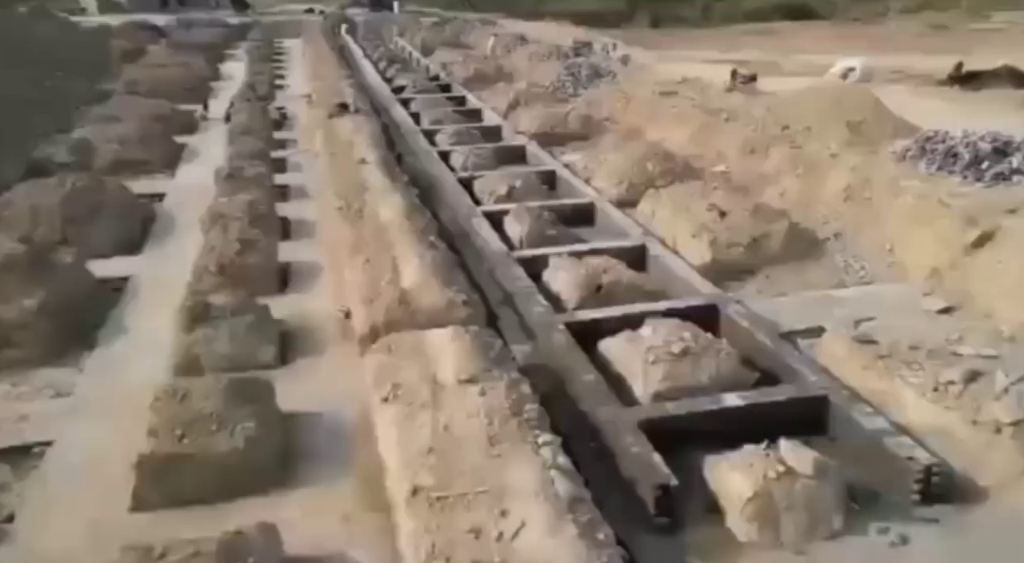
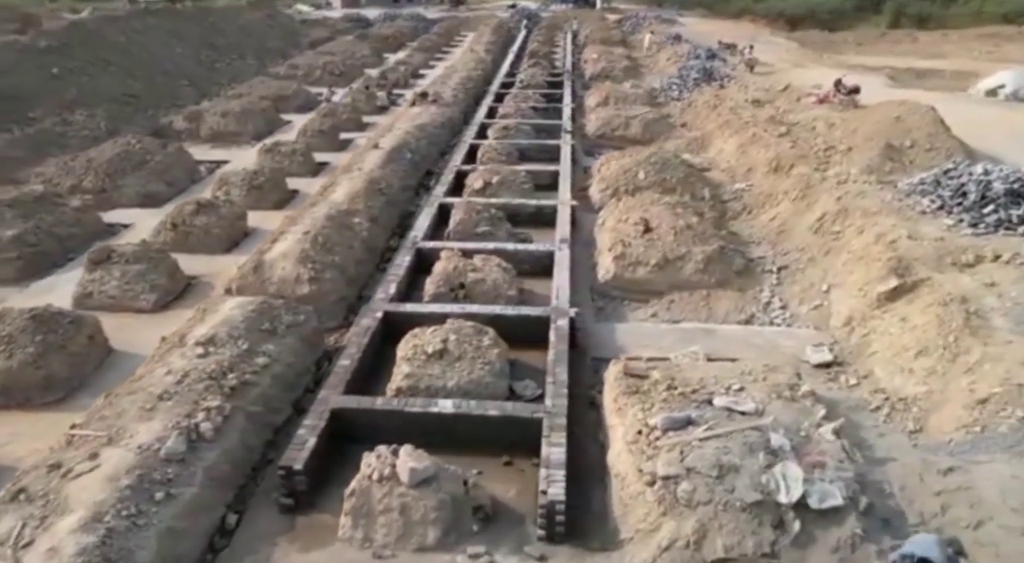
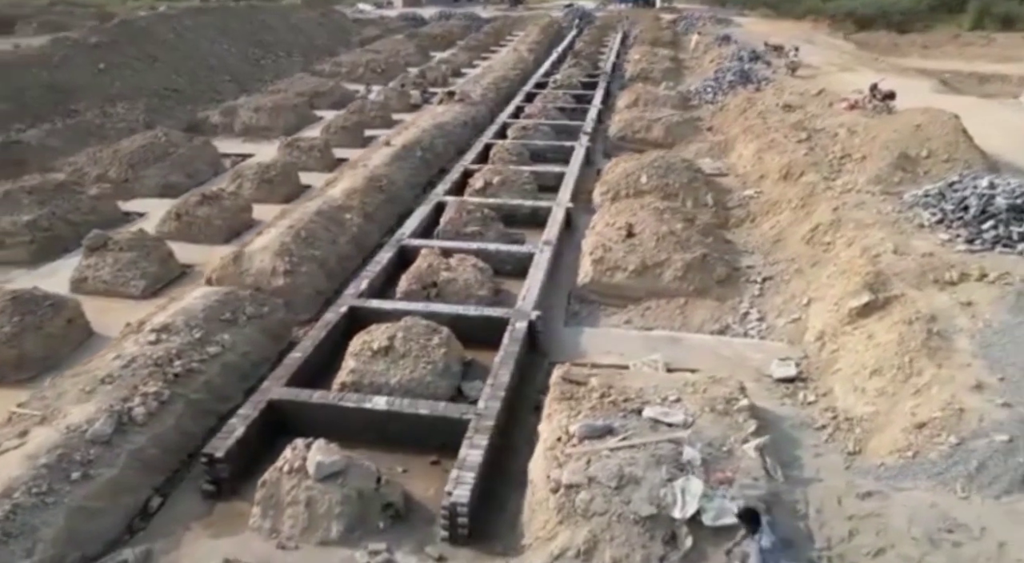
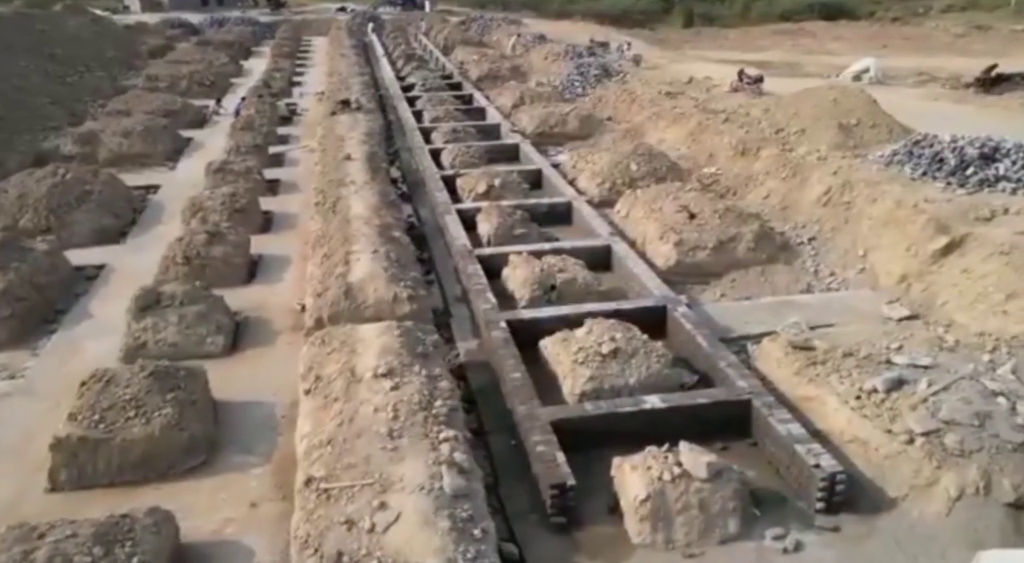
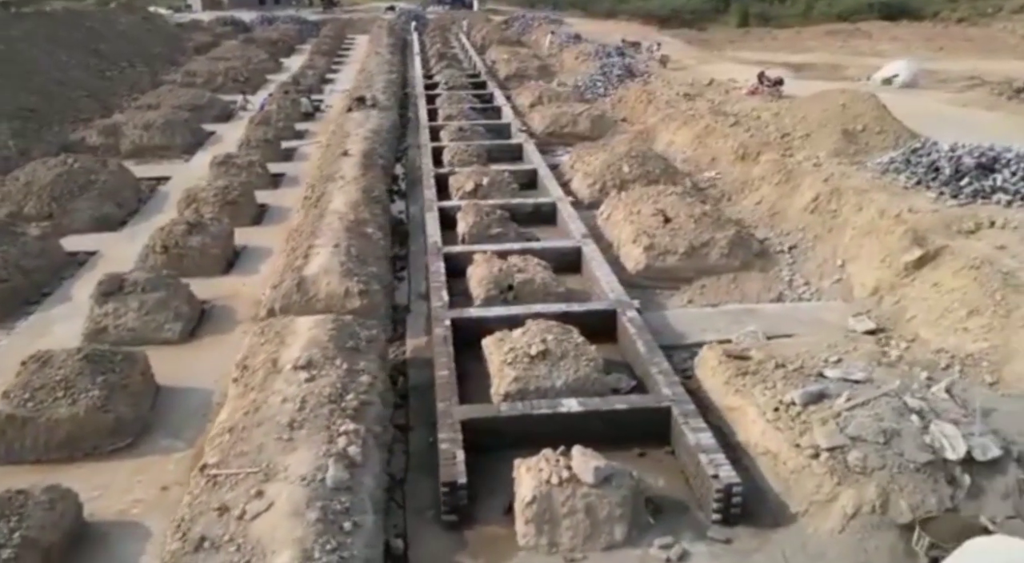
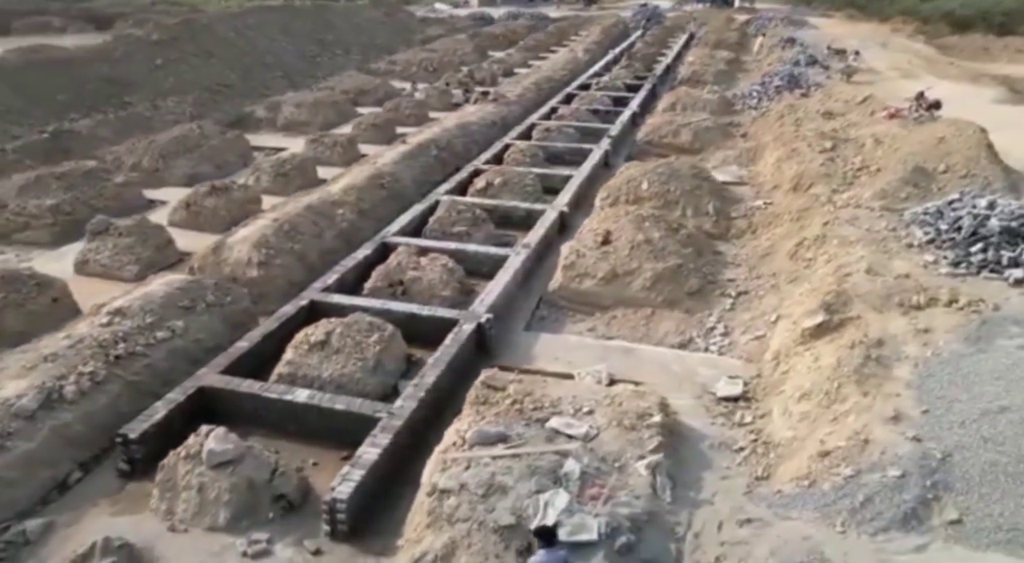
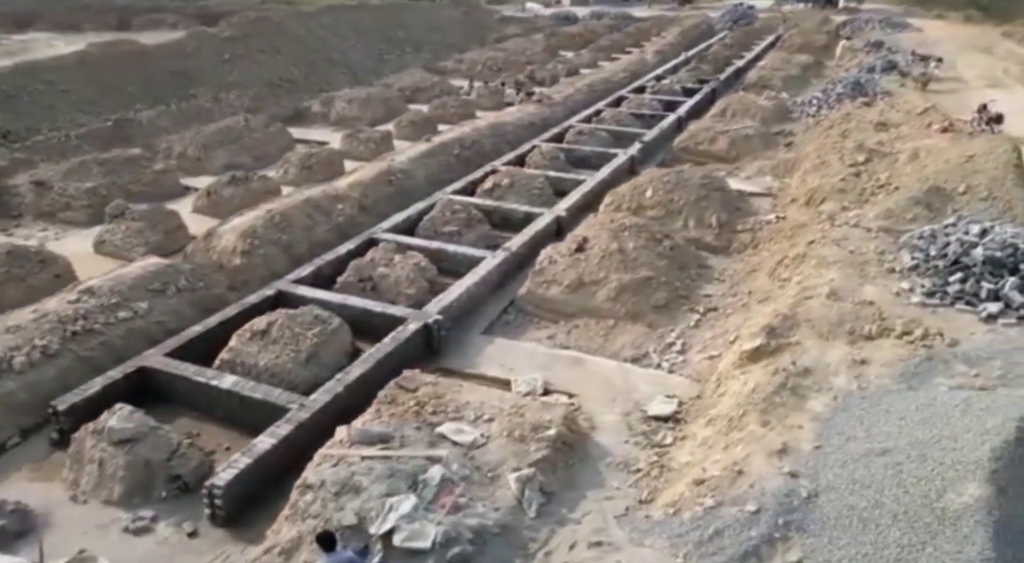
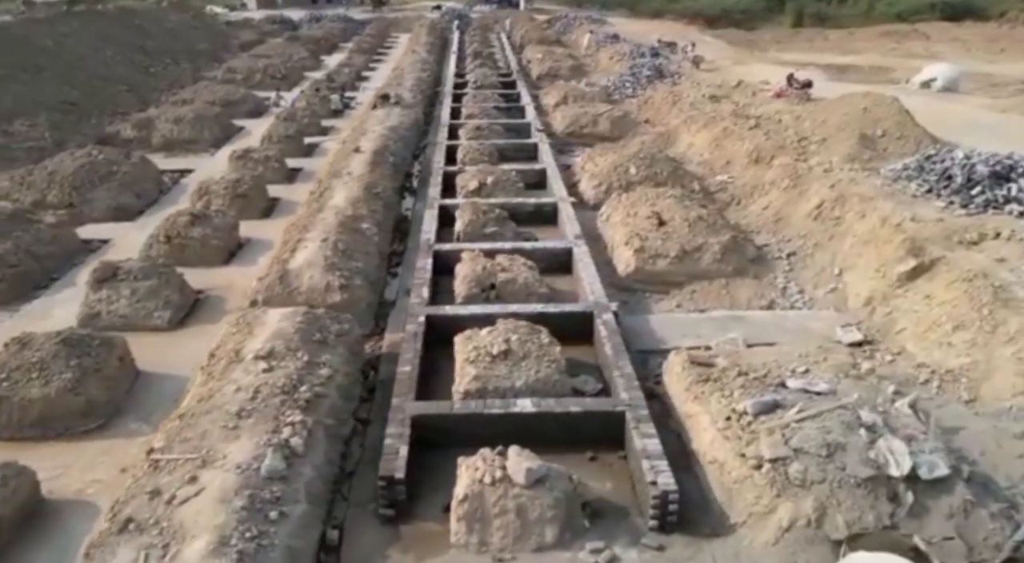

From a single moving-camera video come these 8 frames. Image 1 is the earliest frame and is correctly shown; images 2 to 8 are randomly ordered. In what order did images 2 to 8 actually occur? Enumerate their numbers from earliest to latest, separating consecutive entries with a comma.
4, 5, 8, 2, 3, 6, 7
